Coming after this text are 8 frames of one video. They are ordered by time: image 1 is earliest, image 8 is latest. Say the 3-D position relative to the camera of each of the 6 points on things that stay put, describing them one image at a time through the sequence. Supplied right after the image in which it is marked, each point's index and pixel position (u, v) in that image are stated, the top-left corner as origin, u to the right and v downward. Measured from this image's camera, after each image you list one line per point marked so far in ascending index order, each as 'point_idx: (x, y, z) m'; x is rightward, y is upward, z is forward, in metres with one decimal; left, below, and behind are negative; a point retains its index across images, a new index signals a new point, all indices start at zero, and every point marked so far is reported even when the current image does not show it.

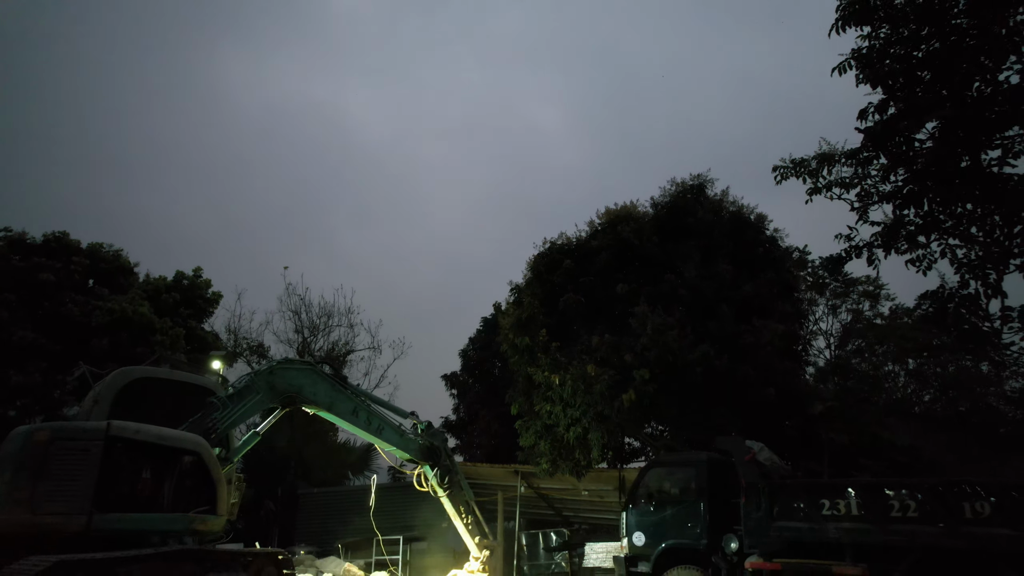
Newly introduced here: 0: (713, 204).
0: (+3.9, +1.6, +13.8) m
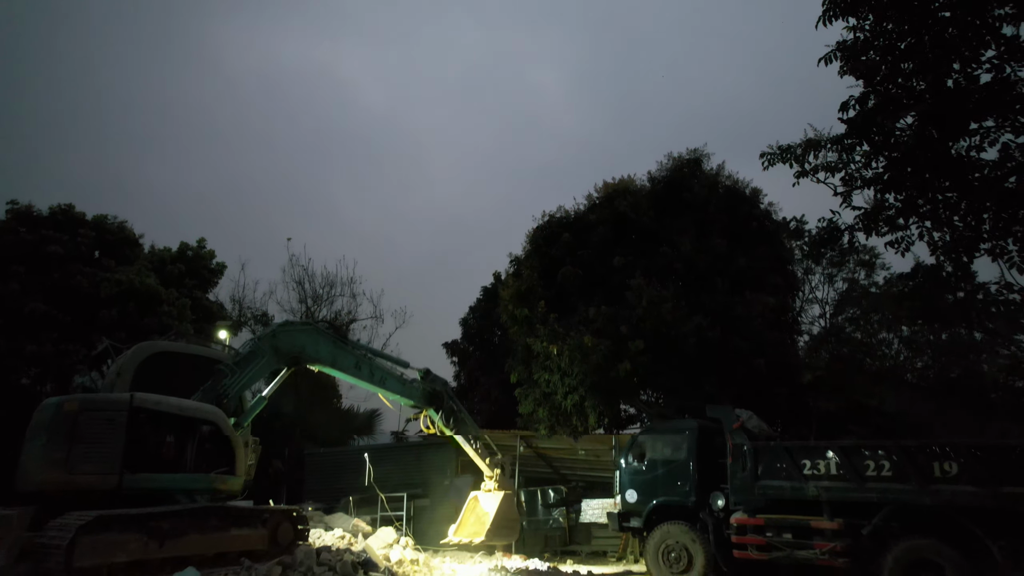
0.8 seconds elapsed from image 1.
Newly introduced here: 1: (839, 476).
0: (+3.9, +2.1, +14.0) m
1: (+4.4, -2.6, +9.4) m
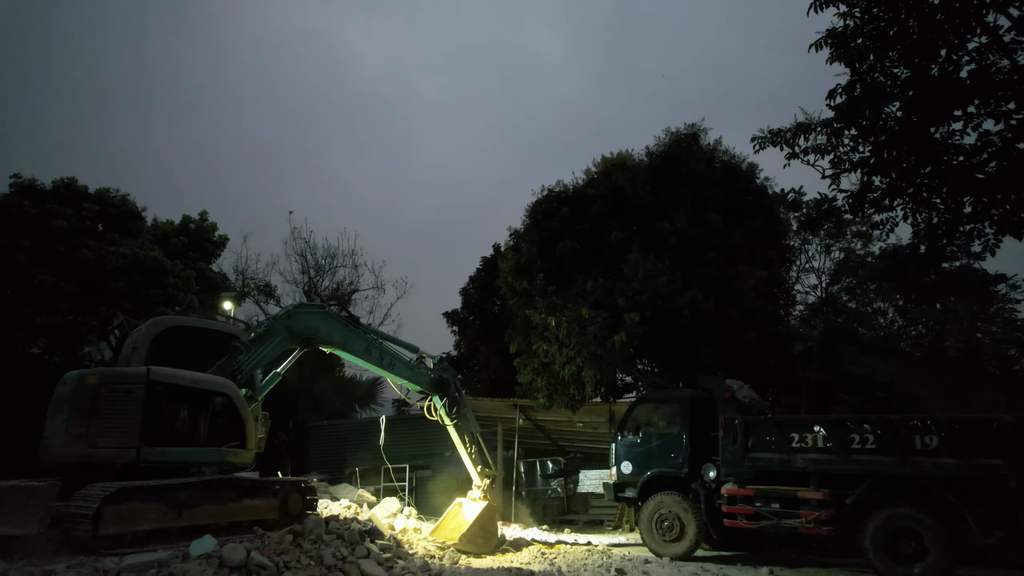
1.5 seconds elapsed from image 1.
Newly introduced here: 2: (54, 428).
0: (+3.9, +2.7, +14.3) m
1: (+4.3, -2.2, +9.8) m
2: (-4.6, -1.4, +7.1) m
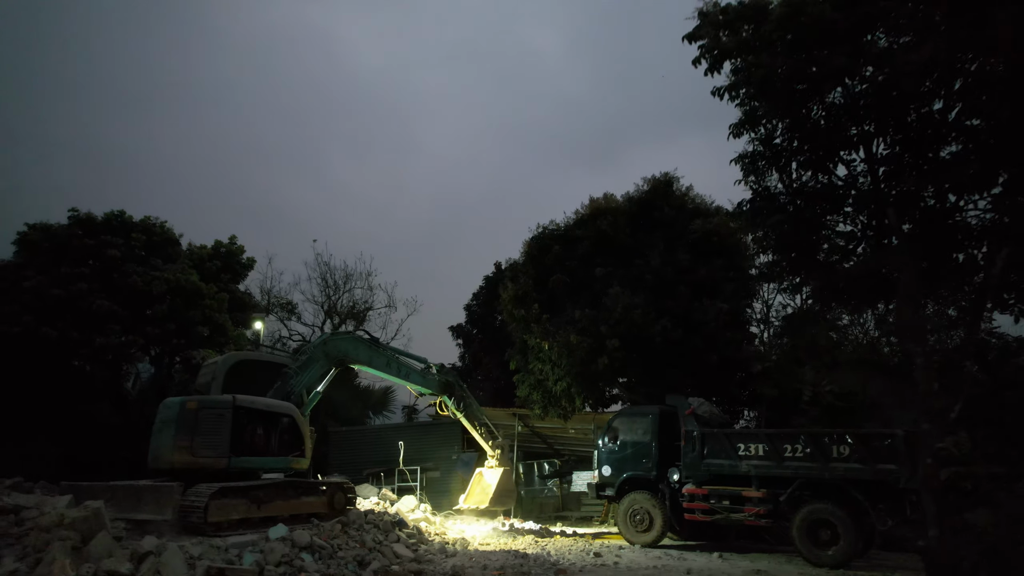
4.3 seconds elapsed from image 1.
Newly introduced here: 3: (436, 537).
0: (+3.9, +2.0, +16.6) m
1: (+4.3, -2.9, +12.1) m
2: (-4.6, -2.0, +9.4) m
3: (-1.3, -4.3, +12.2) m
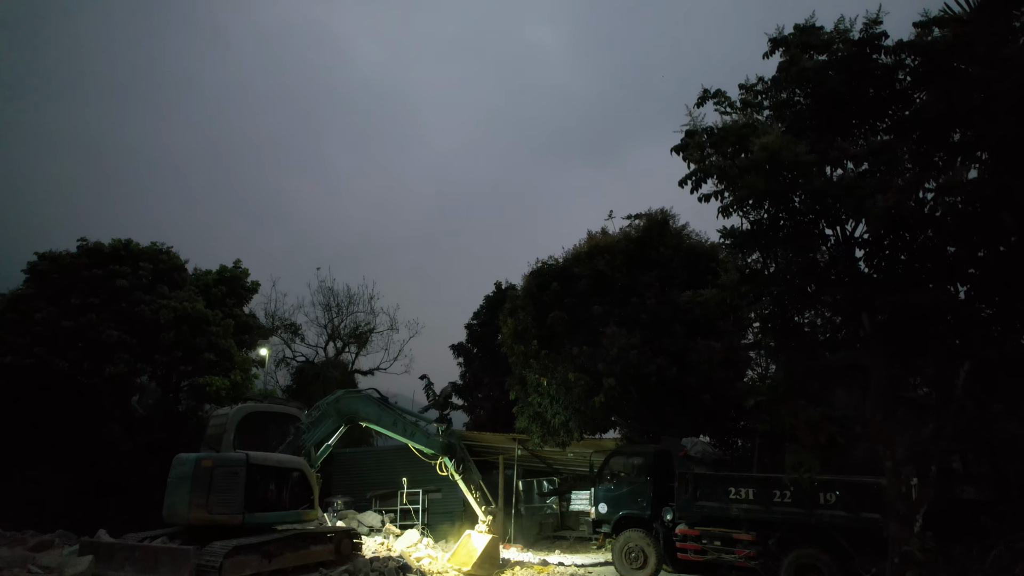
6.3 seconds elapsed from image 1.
0: (+3.9, +1.1, +17.0) m
1: (+4.3, -3.8, +12.6) m
2: (-4.7, -2.9, +9.9) m
3: (-1.3, -5.2, +12.7) m
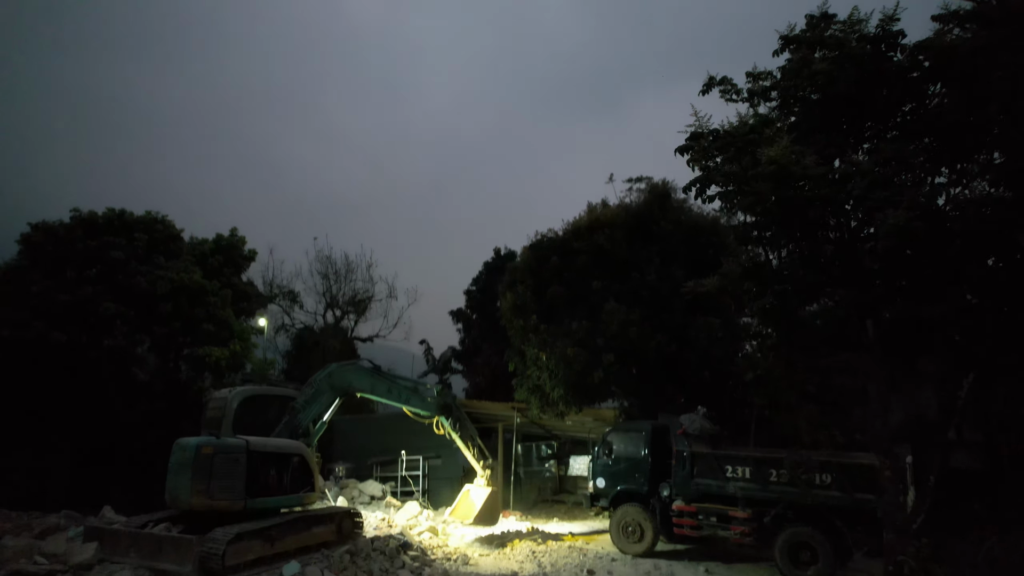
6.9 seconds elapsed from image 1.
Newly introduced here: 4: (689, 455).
0: (+3.9, +1.7, +16.9) m
1: (+4.3, -3.4, +12.8) m
2: (-4.7, -2.8, +10.0) m
3: (-1.4, -4.8, +12.9) m
4: (+3.4, -3.2, +13.6) m
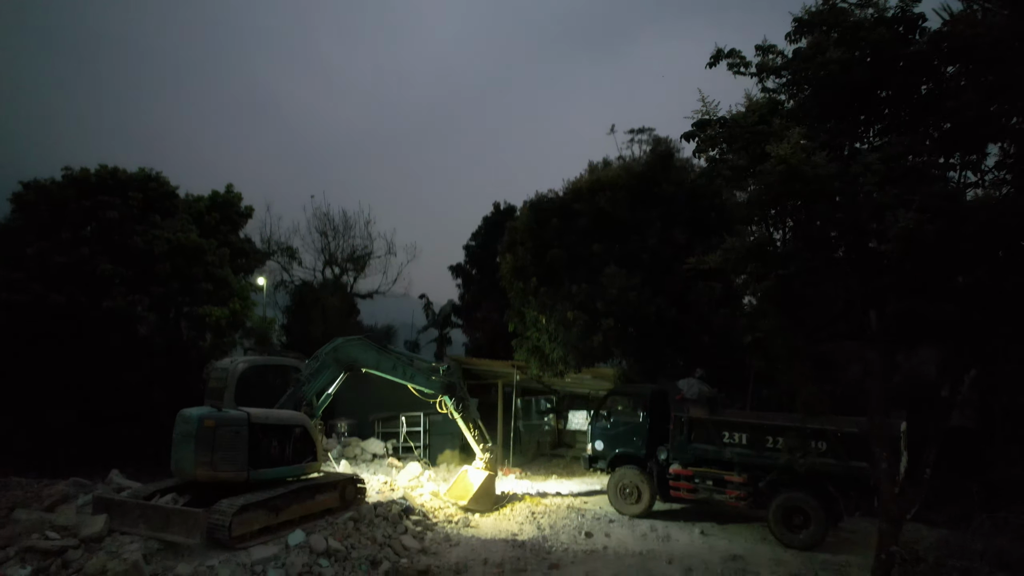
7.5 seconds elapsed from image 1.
0: (+3.9, +2.6, +16.6) m
1: (+4.3, -2.9, +13.0) m
2: (-4.7, -2.4, +10.1) m
3: (-1.4, -4.2, +13.2) m
4: (+3.4, -2.6, +13.7) m
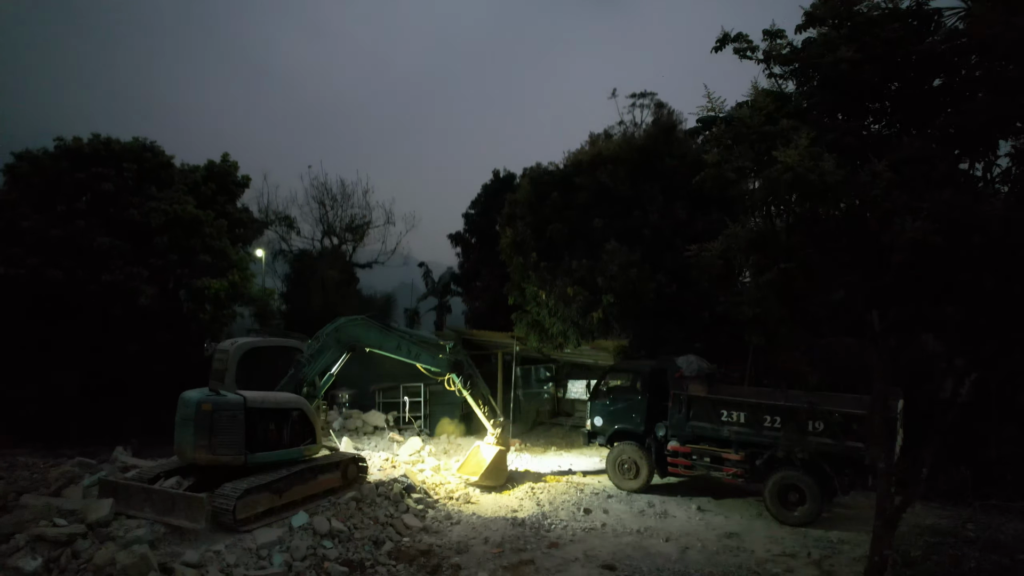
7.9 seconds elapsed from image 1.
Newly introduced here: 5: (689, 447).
0: (+3.8, +3.2, +16.4) m
1: (+4.3, -2.5, +13.1) m
2: (-4.7, -2.2, +10.2) m
3: (-1.4, -3.9, +13.4) m
4: (+3.4, -2.2, +13.8) m
5: (+3.4, -3.1, +13.7) m
